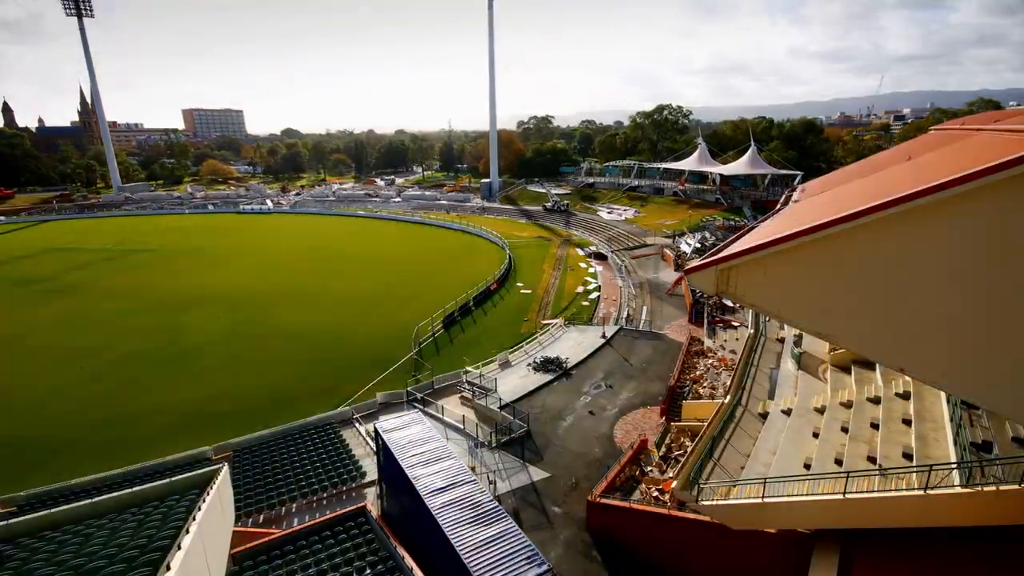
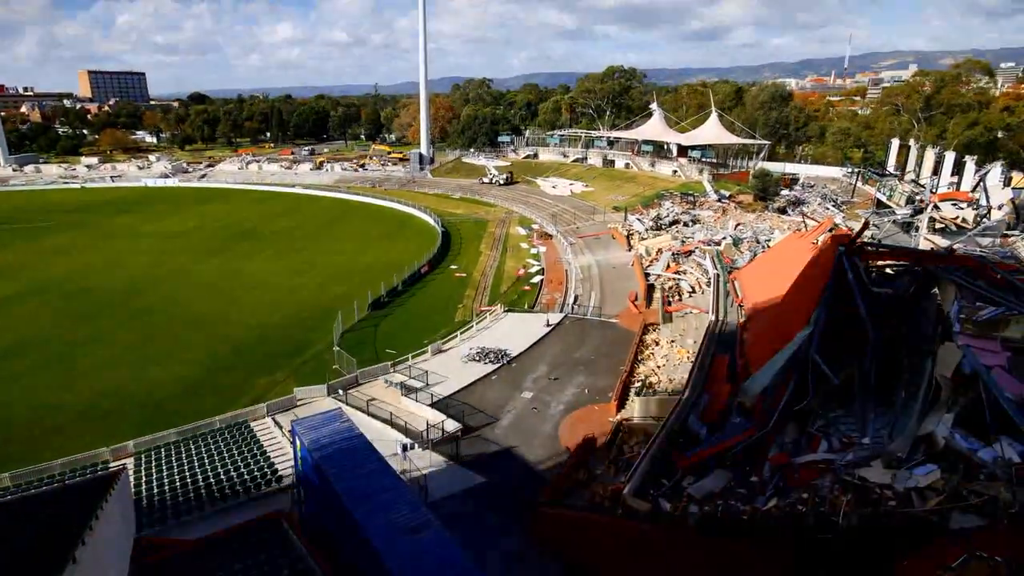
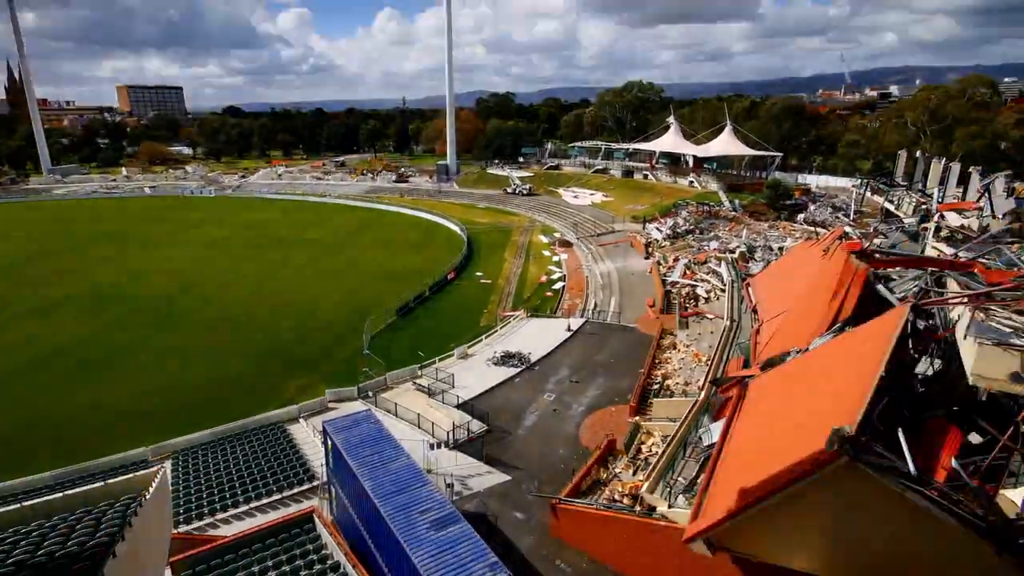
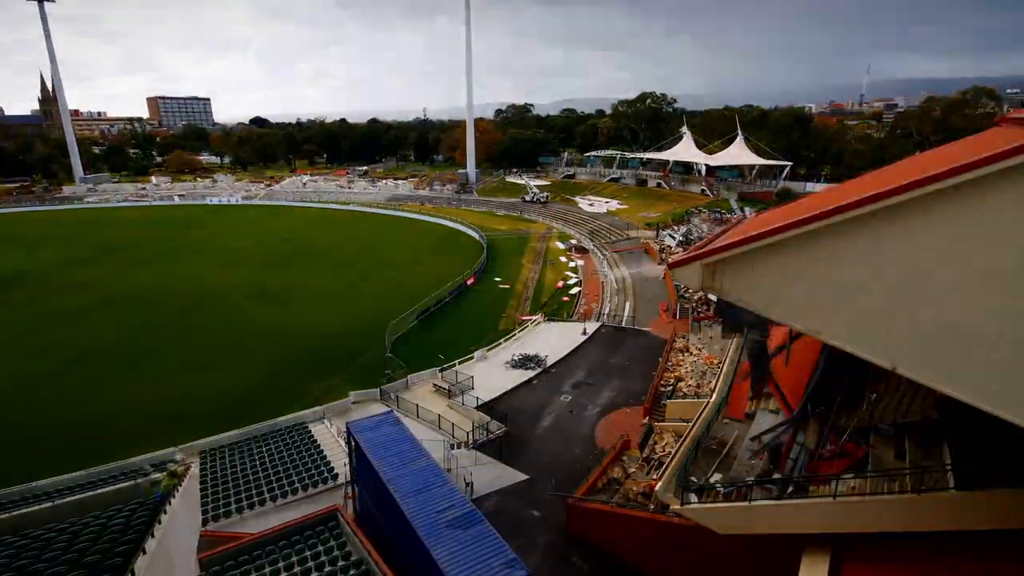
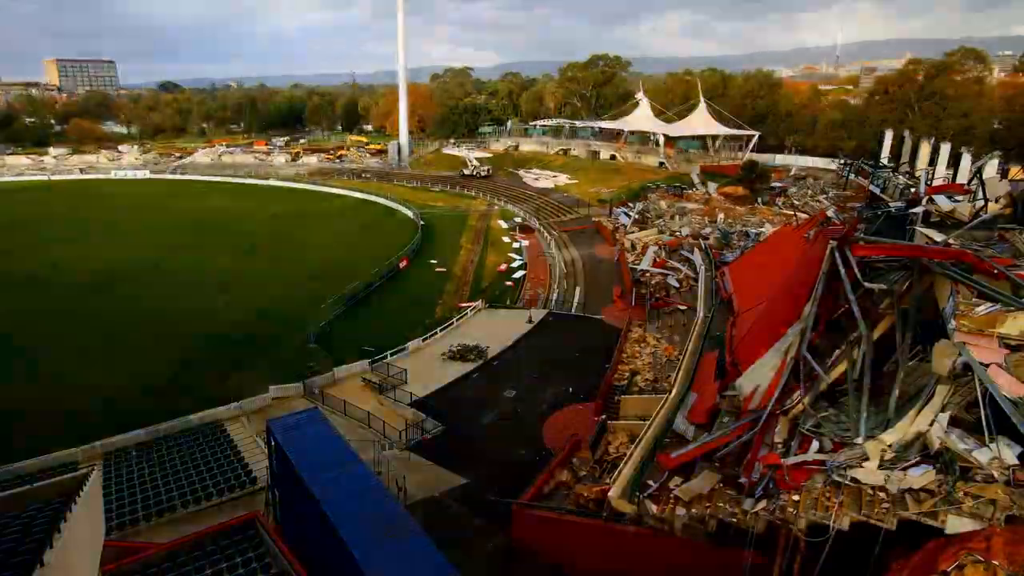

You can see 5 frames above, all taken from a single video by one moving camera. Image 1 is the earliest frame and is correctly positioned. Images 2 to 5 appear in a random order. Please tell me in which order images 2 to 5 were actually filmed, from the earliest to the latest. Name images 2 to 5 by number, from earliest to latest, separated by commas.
4, 3, 2, 5
